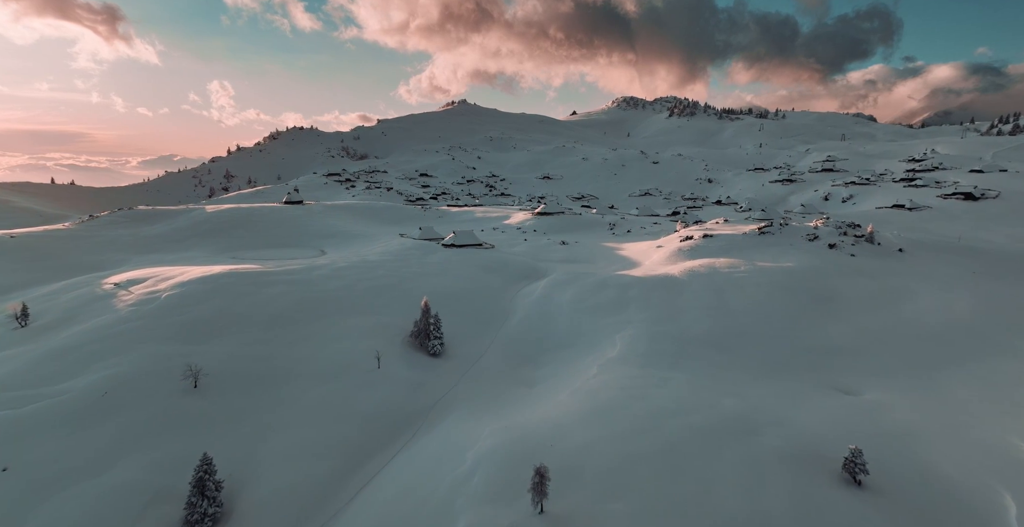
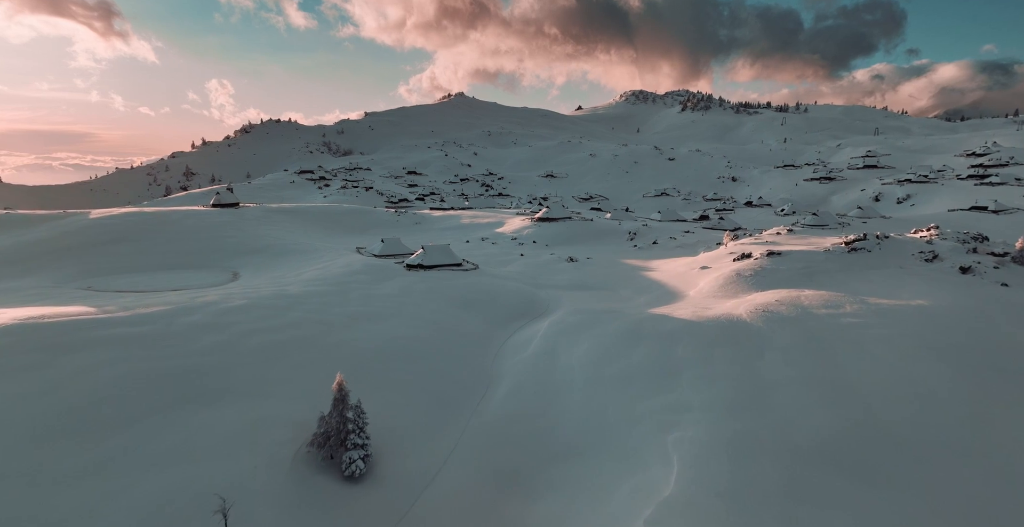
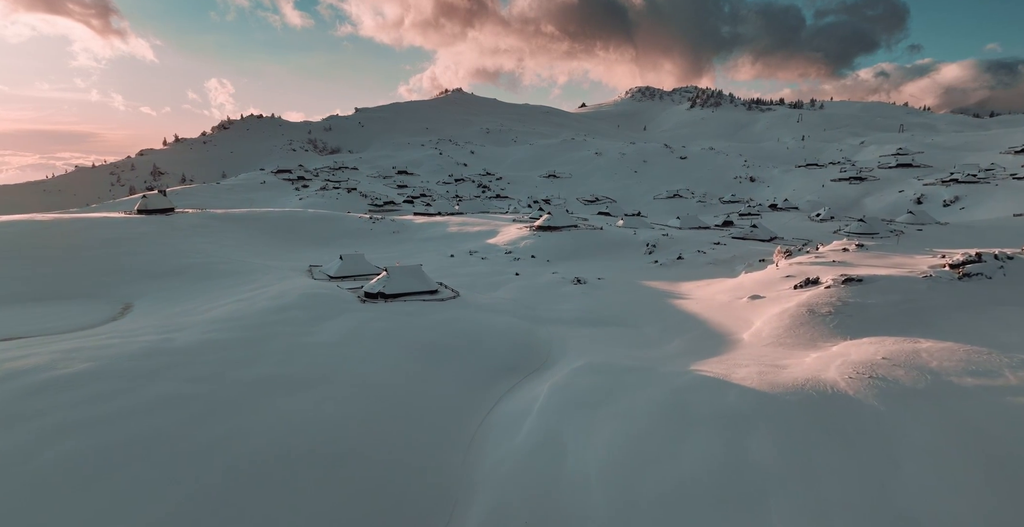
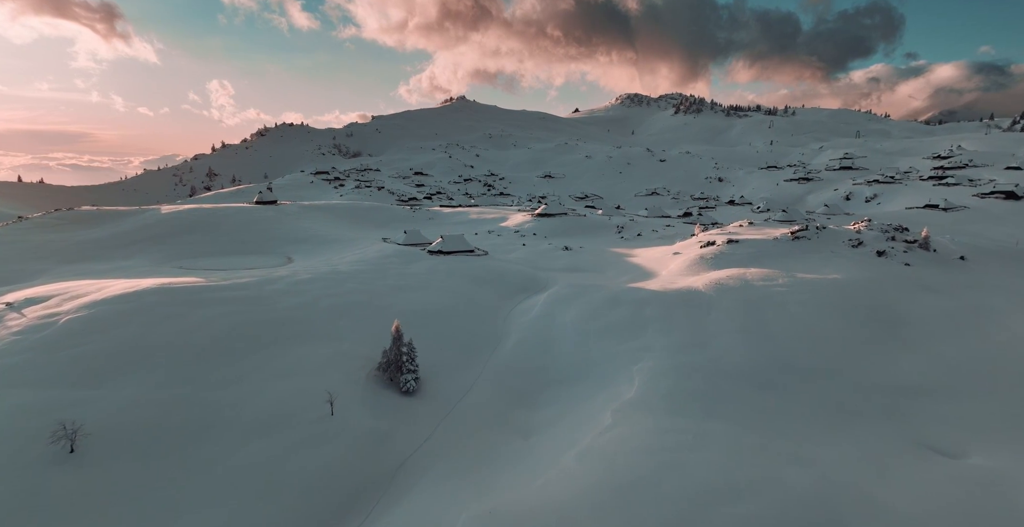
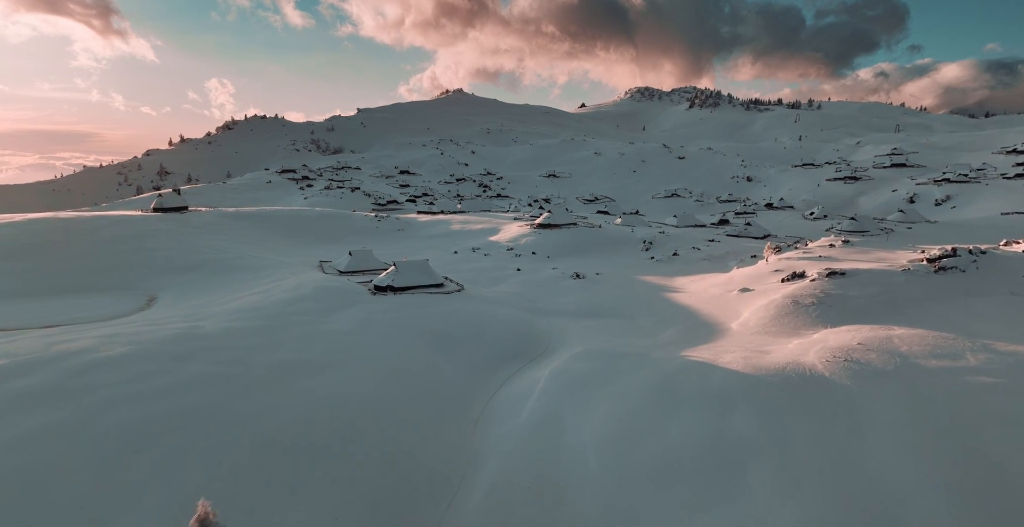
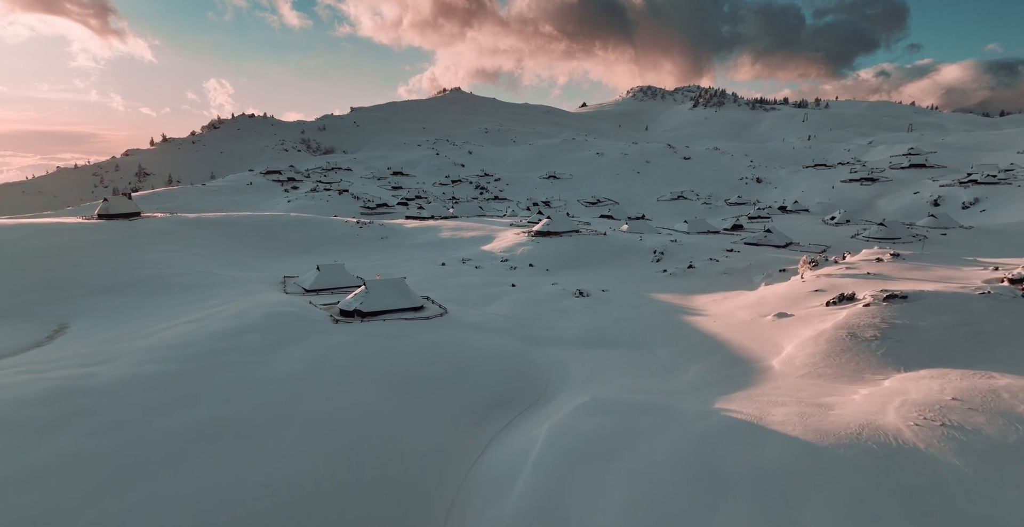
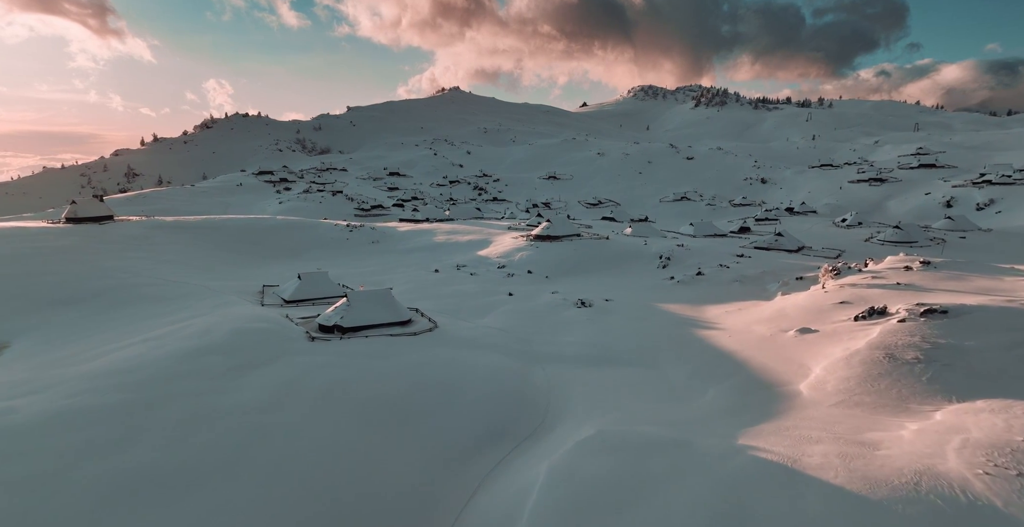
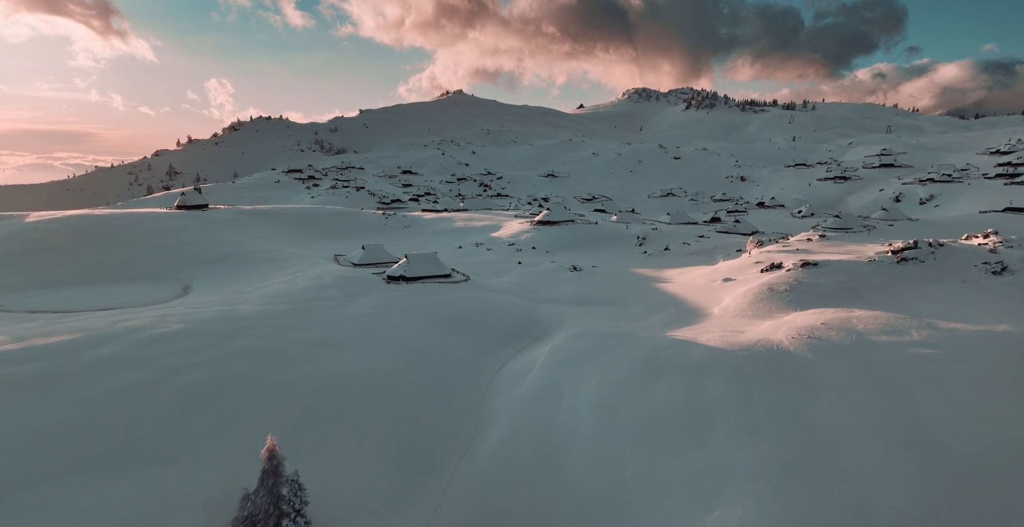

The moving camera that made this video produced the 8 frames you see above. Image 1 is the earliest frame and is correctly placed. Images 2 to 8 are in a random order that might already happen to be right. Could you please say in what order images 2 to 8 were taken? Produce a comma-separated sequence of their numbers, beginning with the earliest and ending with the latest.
4, 2, 8, 5, 3, 6, 7
